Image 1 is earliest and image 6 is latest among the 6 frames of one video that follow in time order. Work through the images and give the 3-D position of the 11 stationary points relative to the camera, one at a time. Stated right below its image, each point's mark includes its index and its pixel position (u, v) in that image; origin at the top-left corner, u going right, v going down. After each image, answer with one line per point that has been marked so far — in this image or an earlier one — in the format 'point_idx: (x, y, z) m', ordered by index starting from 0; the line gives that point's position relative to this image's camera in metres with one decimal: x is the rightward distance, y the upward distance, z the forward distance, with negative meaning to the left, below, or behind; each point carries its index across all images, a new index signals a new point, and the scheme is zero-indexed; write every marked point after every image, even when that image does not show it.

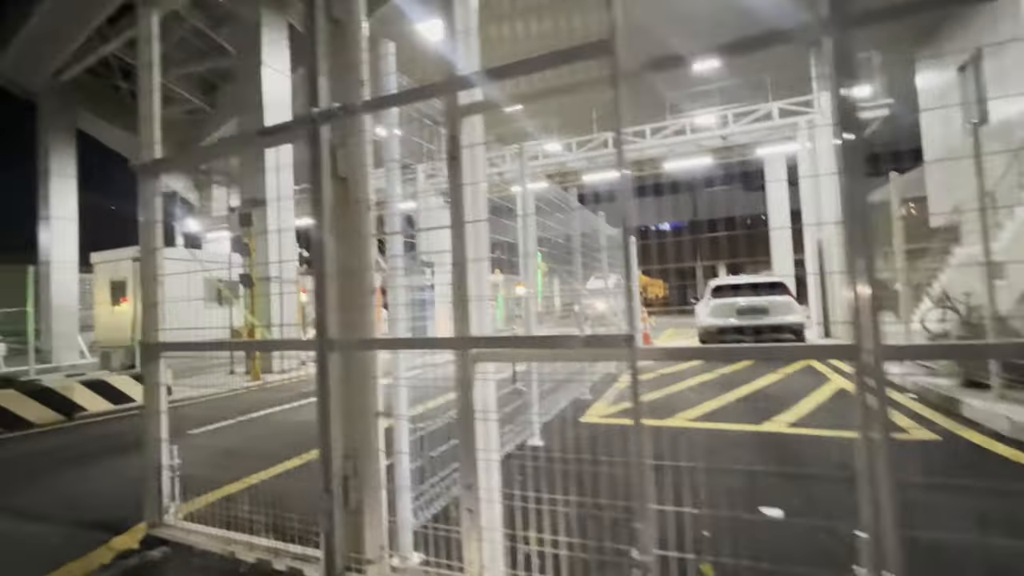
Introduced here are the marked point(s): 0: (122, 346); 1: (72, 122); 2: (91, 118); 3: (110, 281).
0: (-8.5, -1.3, +11.6) m
1: (-12.2, +4.5, +14.8) m
2: (-12.2, +4.8, +15.5) m
3: (-9.0, +0.2, +12.0) m
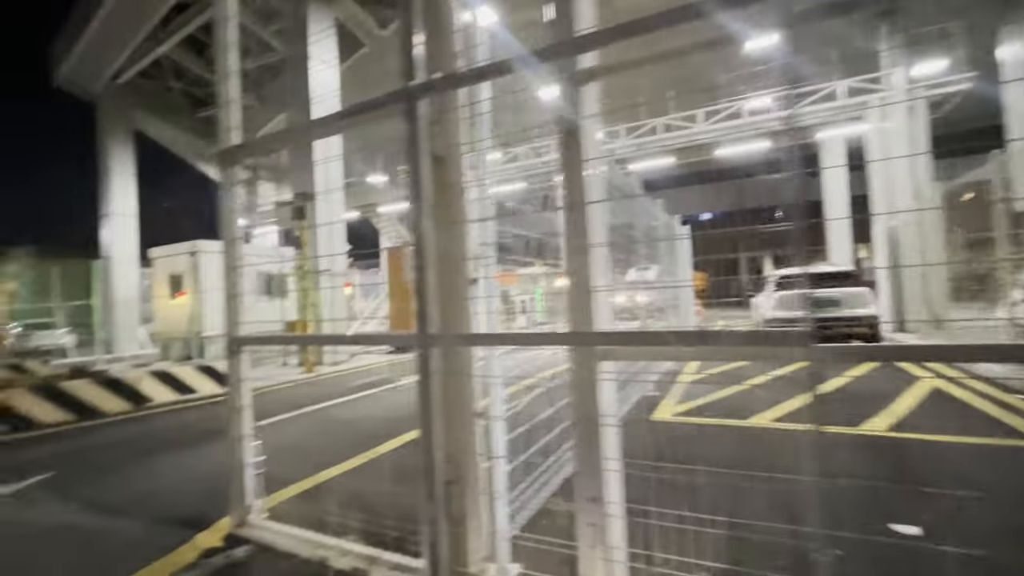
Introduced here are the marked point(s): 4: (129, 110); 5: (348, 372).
0: (-7.4, -1.1, +12.0) m
1: (-11.0, +4.7, +15.3) m
2: (-10.9, +5.0, +16.0) m
3: (-7.9, +0.3, +12.3) m
4: (-11.0, +5.1, +15.3) m
5: (-2.6, -1.3, +8.6) m
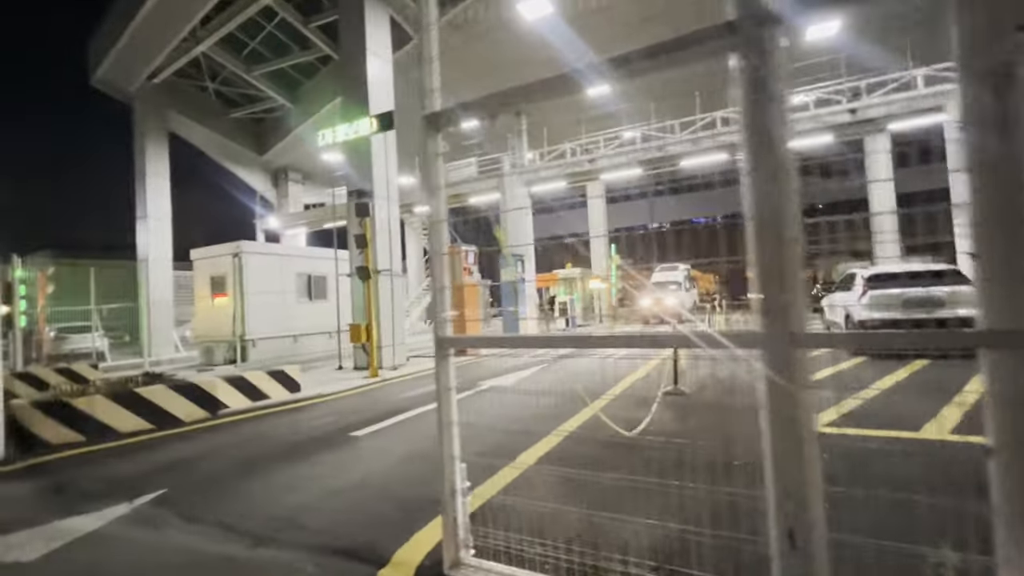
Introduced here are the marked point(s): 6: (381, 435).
0: (-6.3, -1.2, +11.7) m
1: (-9.8, +4.6, +15.1) m
2: (-9.7, +4.9, +15.7) m
3: (-6.8, +0.3, +12.0) m
4: (-9.8, +5.1, +15.0) m
5: (-1.5, -1.4, +8.2) m
6: (-1.2, -1.3, +4.8) m
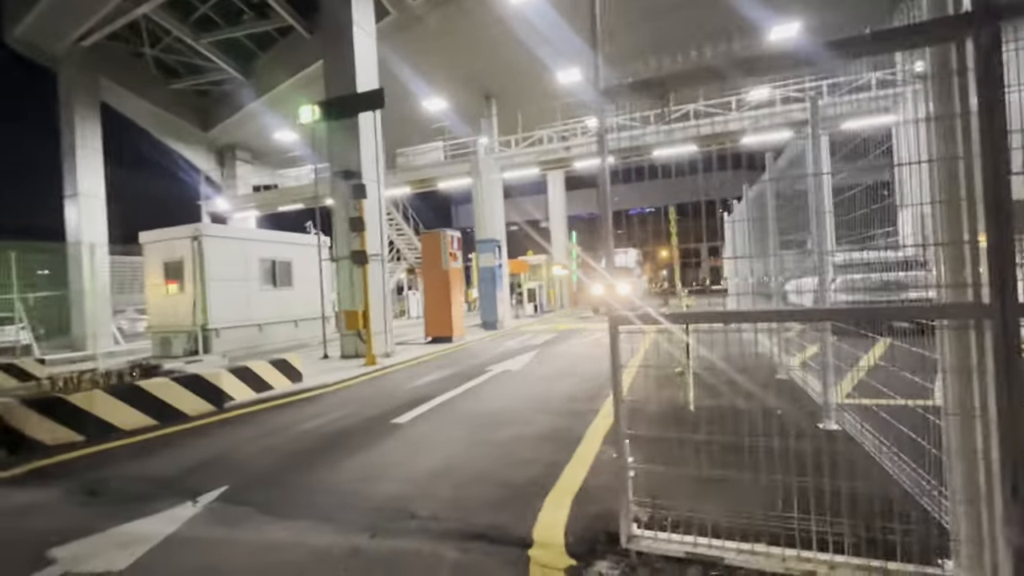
0: (-6.7, -0.9, +10.9) m
1: (-10.7, +5.0, +13.7) m
2: (-10.6, +5.3, +14.3) m
3: (-7.3, +0.6, +11.1) m
4: (-10.6, +5.4, +13.6) m
5: (-1.5, -1.1, +8.1) m
6: (-0.8, -1.2, +4.7) m
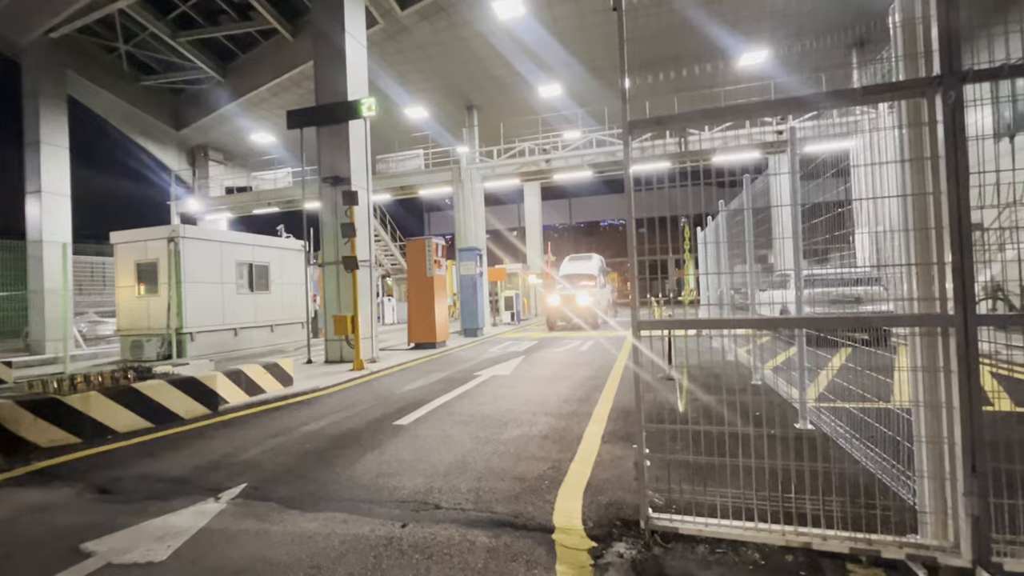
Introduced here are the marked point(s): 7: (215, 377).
0: (-7.1, -0.9, +10.7) m
1: (-11.1, +5.0, +13.3) m
2: (-11.2, +5.3, +13.9) m
3: (-7.6, +0.5, +10.9) m
4: (-11.1, +5.4, +13.2) m
5: (-1.8, -1.2, +8.2) m
6: (-0.8, -1.2, +4.9) m
7: (-3.3, -1.0, +5.8) m
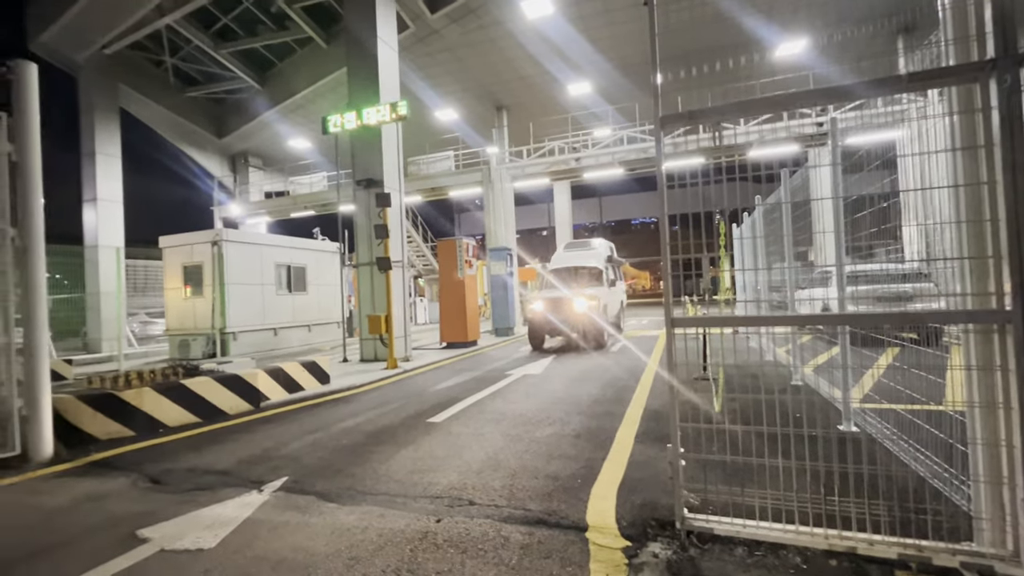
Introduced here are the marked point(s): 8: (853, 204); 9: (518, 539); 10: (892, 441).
0: (-6.5, -1.0, +11.1) m
1: (-10.4, +4.9, +13.9) m
2: (-10.3, +5.2, +14.6) m
3: (-7.0, +0.5, +11.4) m
4: (-10.3, +5.3, +13.9) m
5: (-1.3, -1.2, +8.3) m
6: (-0.5, -1.2, +4.9) m
7: (-2.9, -1.0, +6.0) m
8: (+2.2, +0.5, +3.5) m
9: (0.0, -1.2, +2.6) m
10: (+2.5, -1.0, +3.6) m
